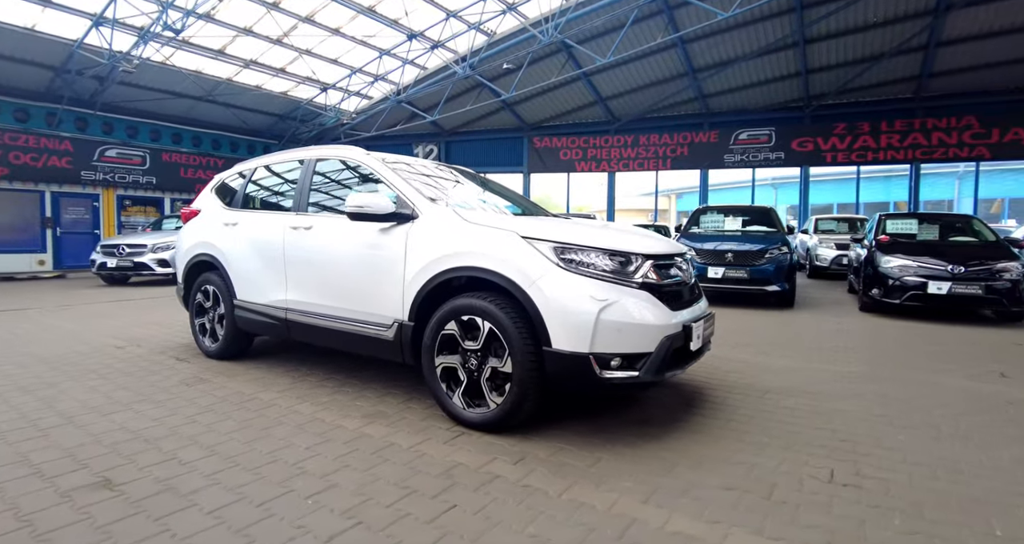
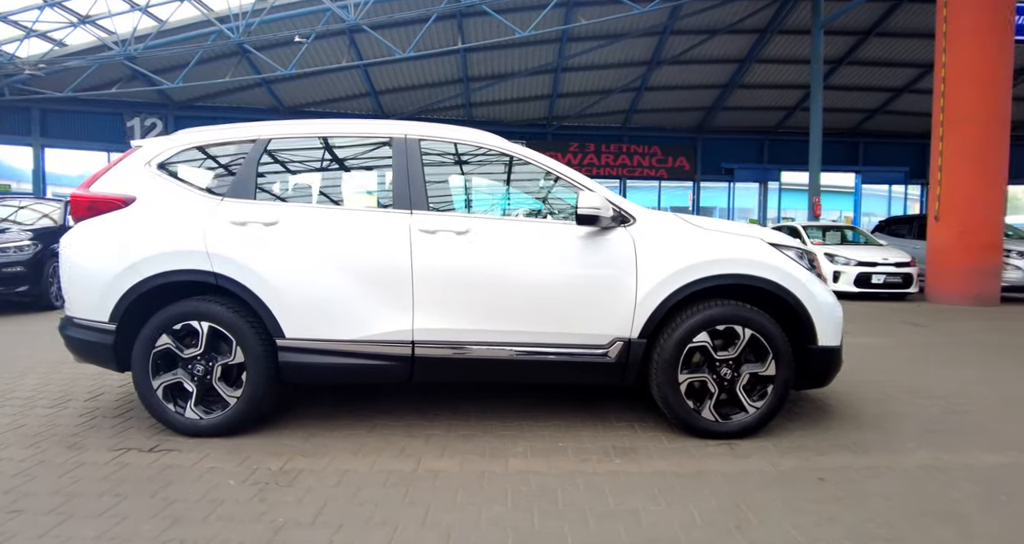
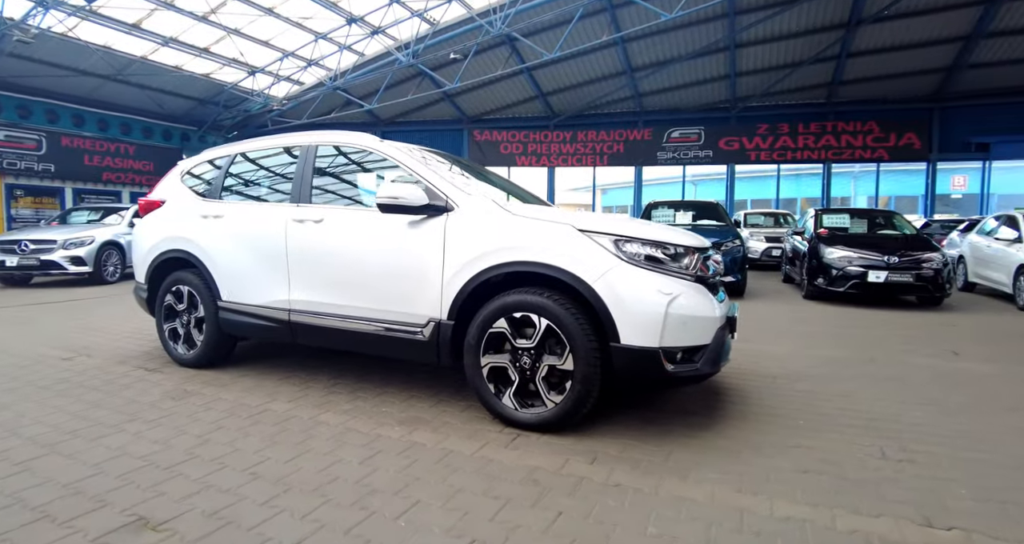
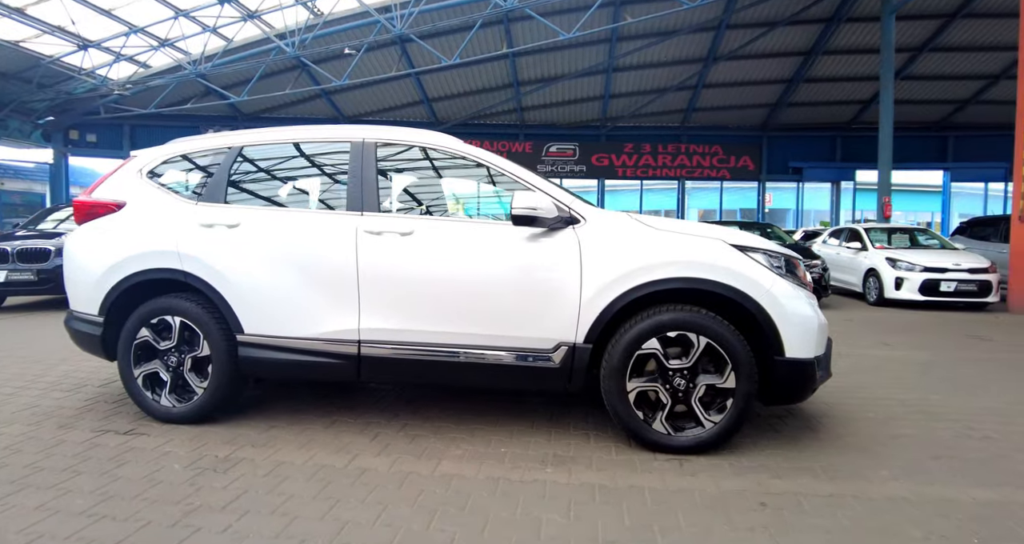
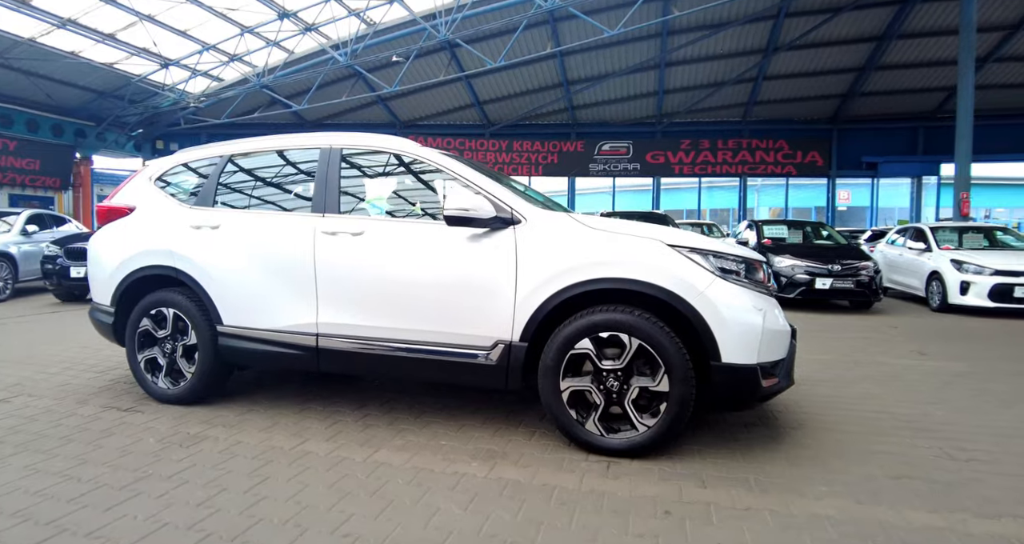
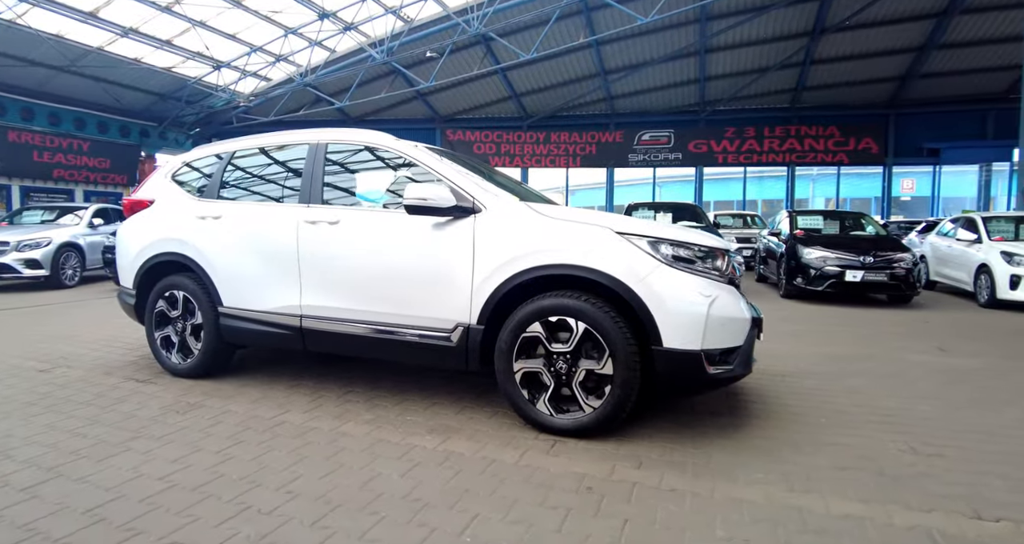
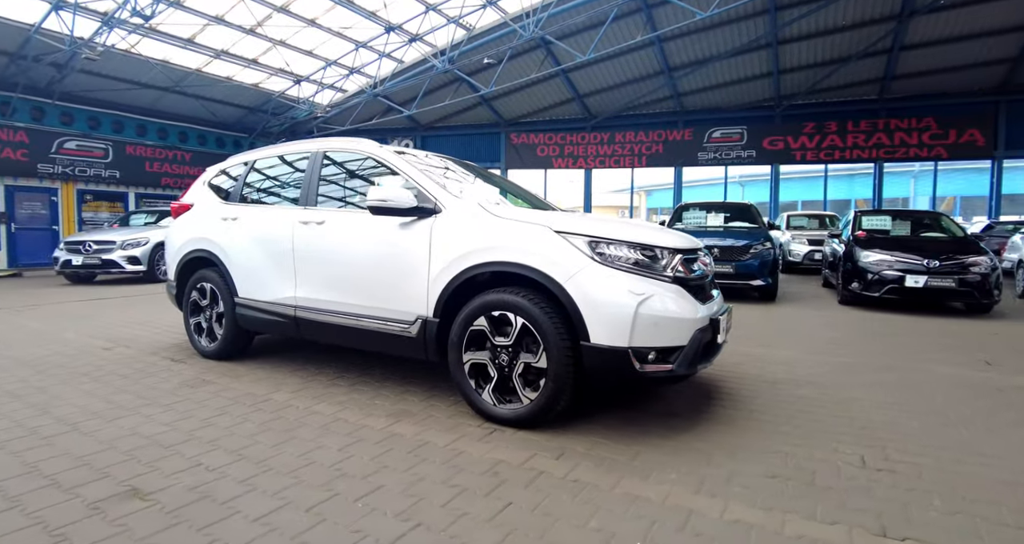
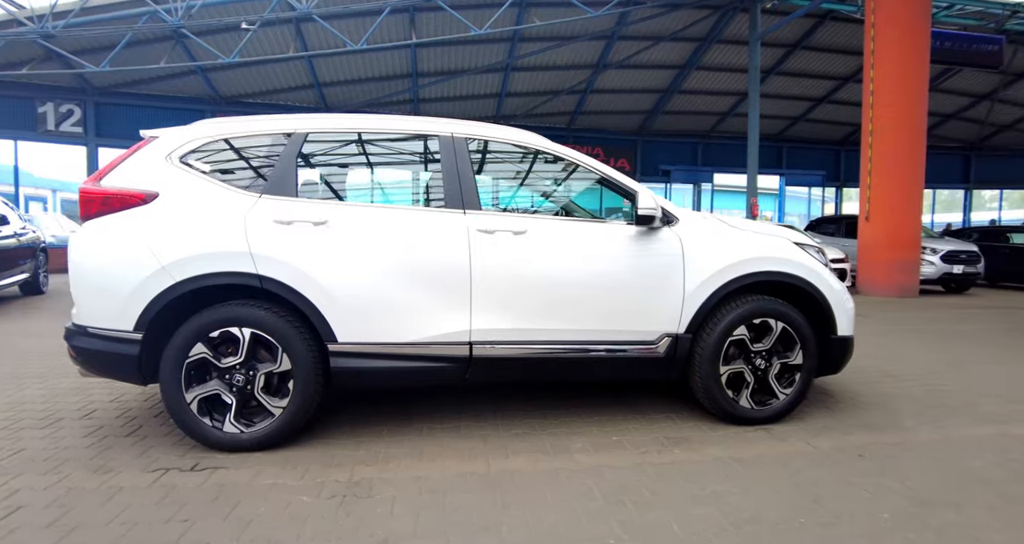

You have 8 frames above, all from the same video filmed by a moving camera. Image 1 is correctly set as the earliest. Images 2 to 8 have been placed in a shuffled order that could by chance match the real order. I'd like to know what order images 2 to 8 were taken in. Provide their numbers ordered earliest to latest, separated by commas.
7, 3, 6, 5, 4, 2, 8
